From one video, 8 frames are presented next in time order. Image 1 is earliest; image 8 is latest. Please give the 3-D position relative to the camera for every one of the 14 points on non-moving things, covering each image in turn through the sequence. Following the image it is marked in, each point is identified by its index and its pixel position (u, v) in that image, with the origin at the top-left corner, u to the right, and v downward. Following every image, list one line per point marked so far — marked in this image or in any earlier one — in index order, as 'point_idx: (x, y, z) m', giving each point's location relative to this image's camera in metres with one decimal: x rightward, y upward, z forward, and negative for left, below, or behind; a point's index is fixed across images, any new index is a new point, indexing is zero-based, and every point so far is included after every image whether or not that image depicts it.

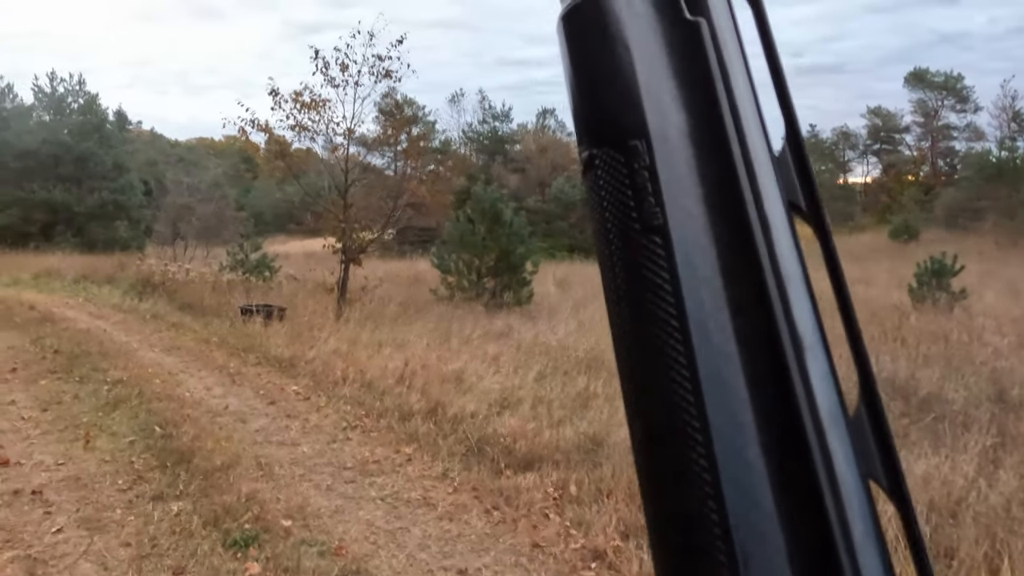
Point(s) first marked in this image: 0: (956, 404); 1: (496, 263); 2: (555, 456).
0: (+3.7, -1.0, +6.5) m
1: (-0.4, +0.5, +14.6) m
2: (+0.3, -1.1, +5.2) m
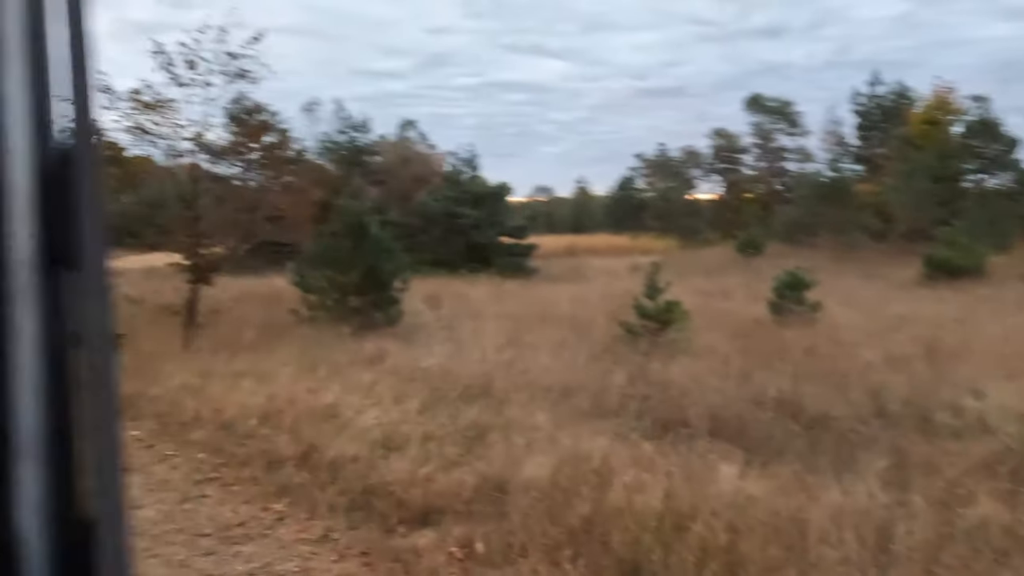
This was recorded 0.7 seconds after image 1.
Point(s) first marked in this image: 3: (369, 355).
0: (+2.8, -1.1, +6.4) m
1: (-2.7, +0.1, +13.7) m
2: (-0.4, -1.3, +4.6) m
3: (-1.8, -0.9, +9.7) m
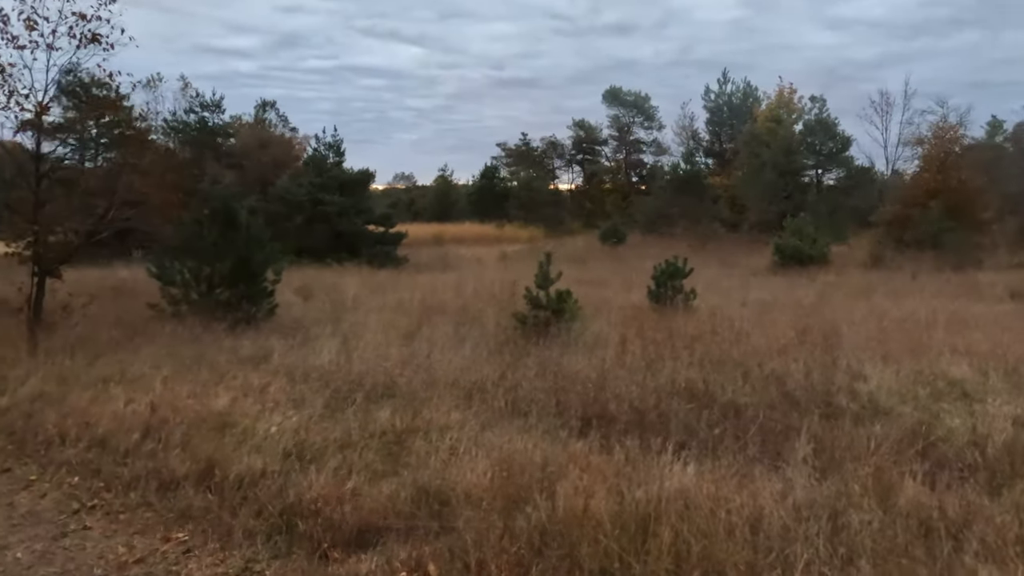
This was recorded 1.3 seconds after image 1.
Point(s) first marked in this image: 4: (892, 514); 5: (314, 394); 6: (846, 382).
0: (+2.1, -1.0, +6.6) m
1: (-4.7, +0.3, +12.6) m
2: (-0.7, -1.3, +4.1) m
3: (-3.0, -0.8, +8.9) m
4: (+2.1, -1.3, +4.3) m
5: (-1.7, -1.0, +6.8) m
6: (+3.4, -0.9, +7.7) m
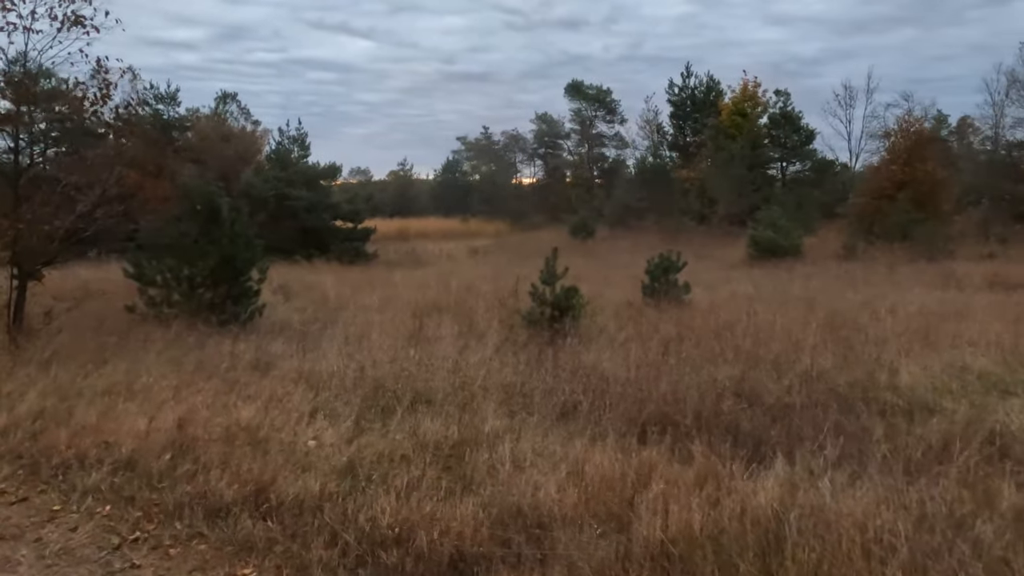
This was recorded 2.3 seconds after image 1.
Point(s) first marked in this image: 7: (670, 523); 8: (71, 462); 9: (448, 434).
0: (+2.4, -1.0, +6.3) m
1: (-4.7, +0.3, +12.0) m
2: (-0.1, -1.3, +3.7) m
3: (-2.8, -0.8, +8.3) m
4: (+2.6, -1.2, +4.0) m
5: (-1.4, -1.0, +6.4) m
6: (+3.7, -0.9, +7.6) m
7: (+0.8, -1.2, +3.8) m
8: (-2.8, -1.1, +4.9) m
9: (-0.4, -1.0, +5.5) m
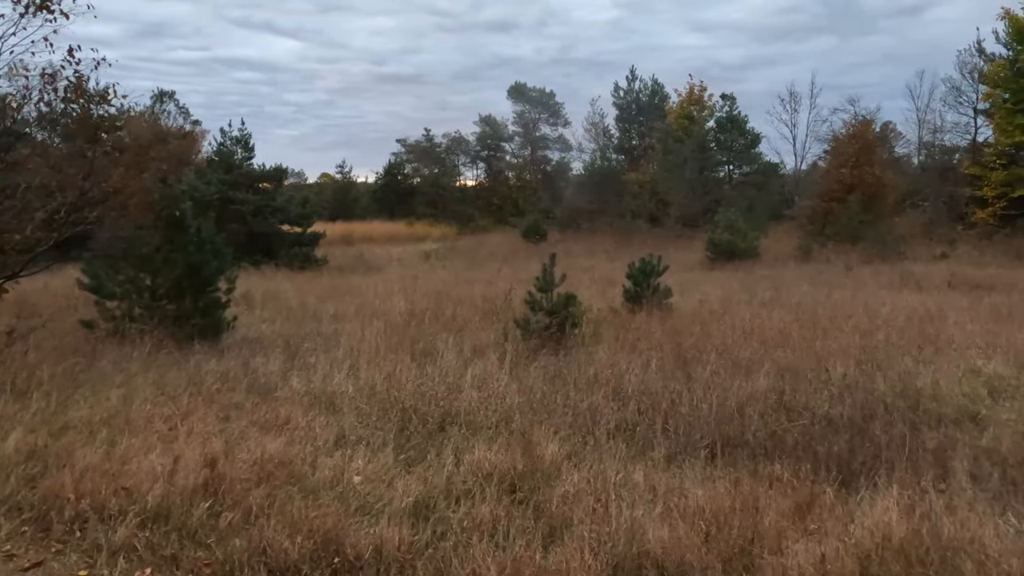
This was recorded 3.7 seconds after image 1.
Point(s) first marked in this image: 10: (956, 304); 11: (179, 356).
0: (+2.8, -1.1, +6.0) m
1: (-4.8, +0.1, +11.1) m
2: (+0.5, -1.4, +3.3) m
3: (-2.6, -0.9, +7.6) m
4: (+3.2, -1.3, +3.8) m
5: (-1.0, -1.1, +5.8) m
6: (+3.9, -0.9, +7.4) m
7: (+1.4, -1.2, +3.4) m
8: (-2.3, -1.2, +4.2) m
9: (0.0, -1.1, +5.0) m
10: (+8.2, -0.3, +14.0) m
11: (-3.9, -0.8, +9.0) m
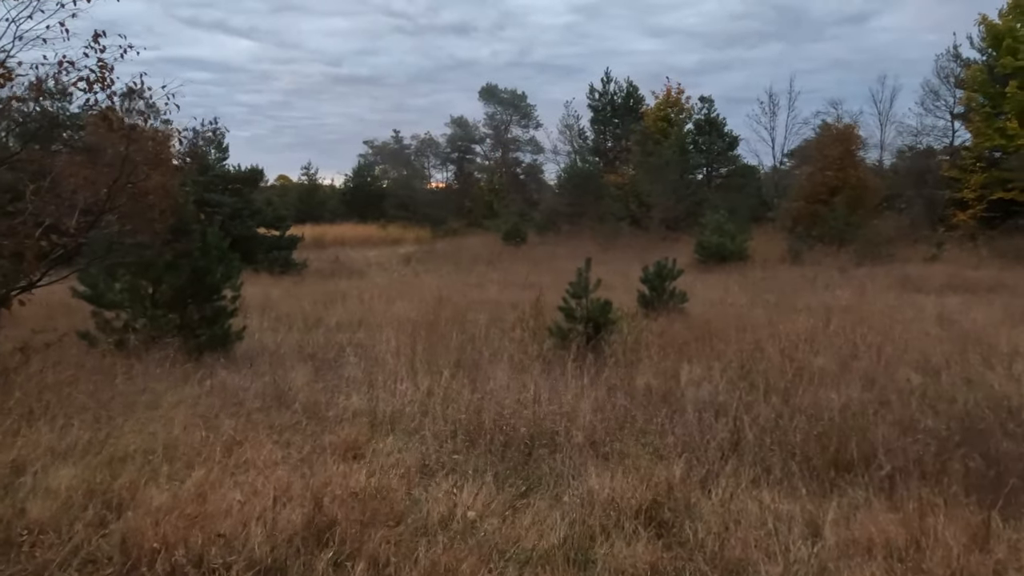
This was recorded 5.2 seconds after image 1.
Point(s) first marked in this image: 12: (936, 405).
0: (+3.5, -1.1, +5.7) m
1: (-4.4, 0.0, +10.3) m
2: (+1.3, -1.4, +2.8) m
3: (-2.0, -1.0, +6.9) m
4: (+4.0, -1.3, +3.5) m
5: (-0.3, -1.1, +5.2) m
6: (+4.5, -1.0, +7.1) m
7: (+2.2, -1.3, +3.0) m
8: (-1.5, -1.3, +3.6) m
9: (+0.7, -1.2, +4.5) m
10: (+8.4, -0.3, +14.0) m
11: (-3.4, -0.9, +8.3) m
12: (+3.6, -1.0, +6.5) m
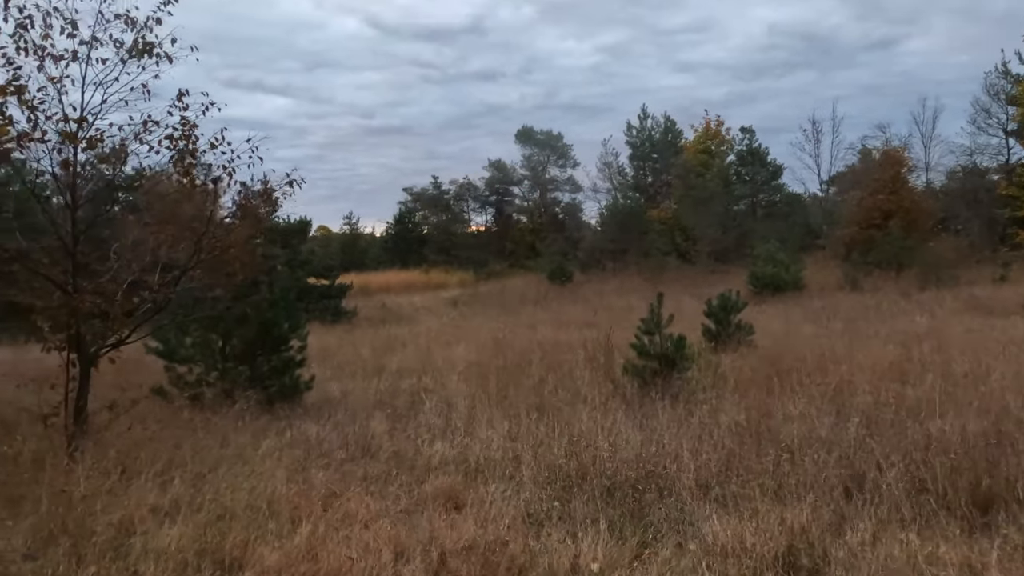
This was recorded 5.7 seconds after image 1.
0: (+4.2, -1.2, +5.3) m
1: (-3.5, -0.7, +10.3) m
2: (+1.9, -1.5, +2.5) m
3: (-1.2, -1.4, +6.8) m
4: (+4.6, -1.3, +3.0) m
5: (+0.4, -1.4, +5.0) m
6: (+5.3, -1.1, +6.7) m
7: (+2.8, -1.3, +2.7) m
8: (-0.9, -1.5, +3.4) m
9: (+1.4, -1.4, +4.2) m
10: (+9.5, -0.7, +13.3) m
11: (-2.5, -1.4, +8.2) m
12: (+4.4, -1.2, +6.1) m
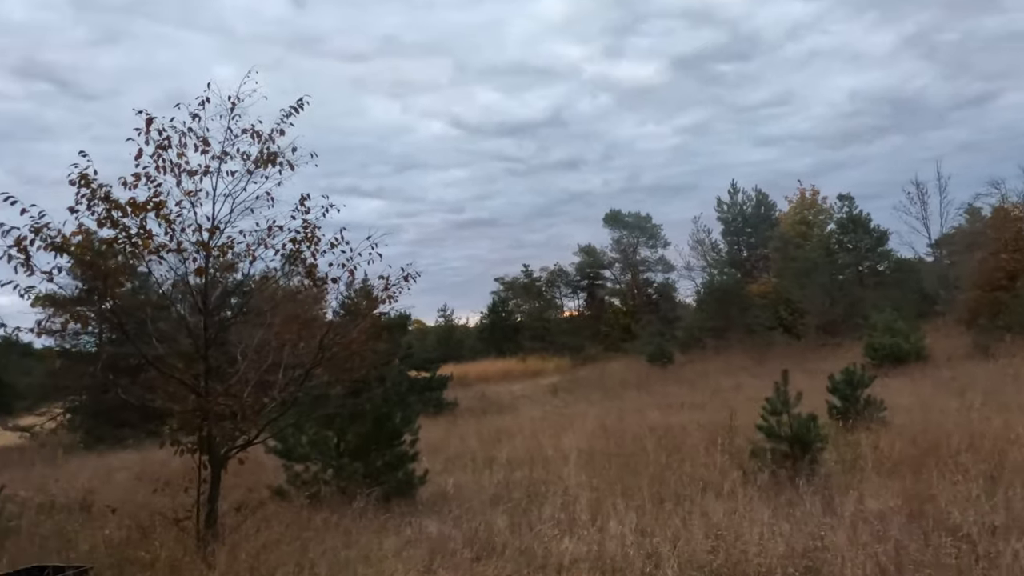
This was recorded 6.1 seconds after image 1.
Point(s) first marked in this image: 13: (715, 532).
0: (+5.1, -1.5, +4.4) m
1: (-1.9, -2.0, +10.3) m
2: (+2.5, -1.6, +1.9) m
3: (0.0, -2.2, +6.5) m
4: (+5.3, -1.3, +2.1) m
5: (+1.3, -1.9, +4.5) m
6: (+6.4, -1.5, +5.7) m
7: (+3.4, -1.4, +2.0) m
8: (-0.2, -1.9, +3.1) m
9: (+2.2, -1.7, +3.6) m
10: (+11.3, -1.6, +11.8) m
11: (-1.2, -2.4, +8.0) m
12: (+5.4, -1.5, +5.2) m
13: (+1.6, -2.0, +6.2) m
